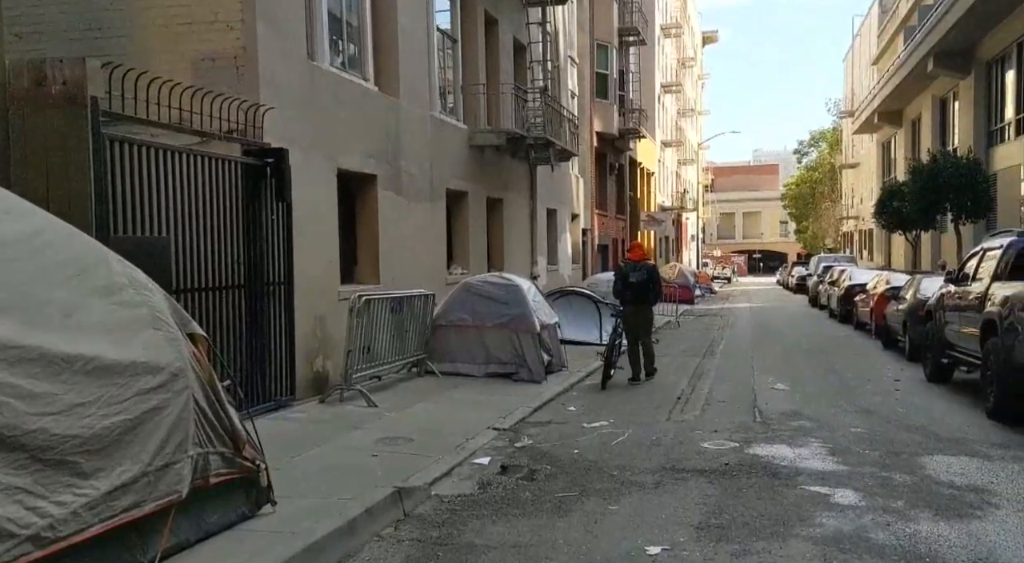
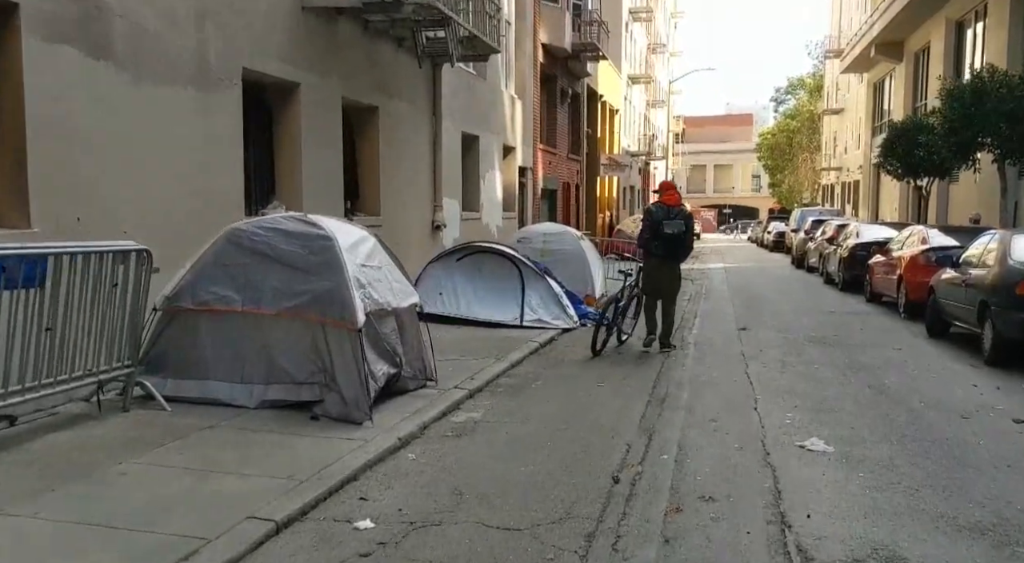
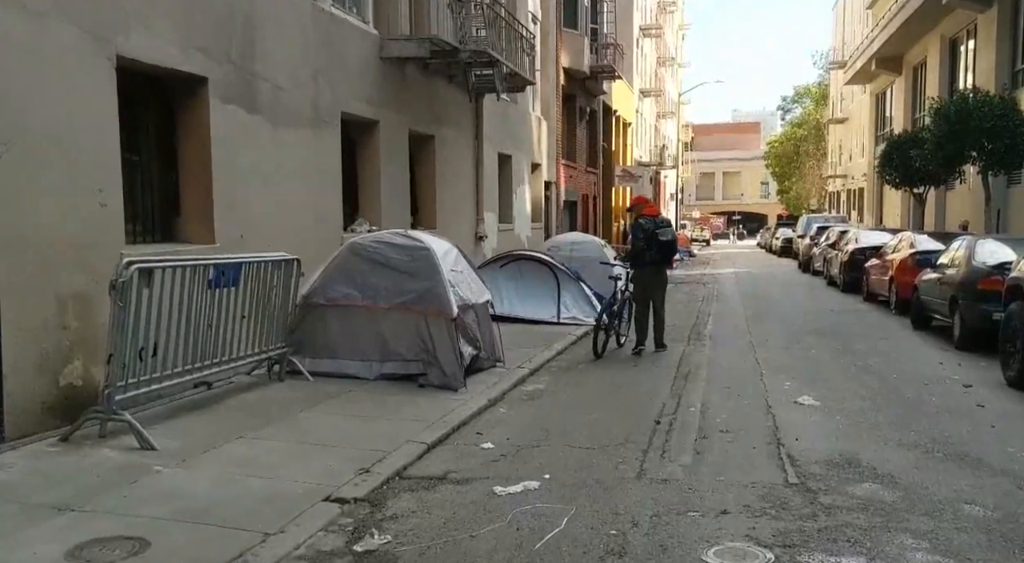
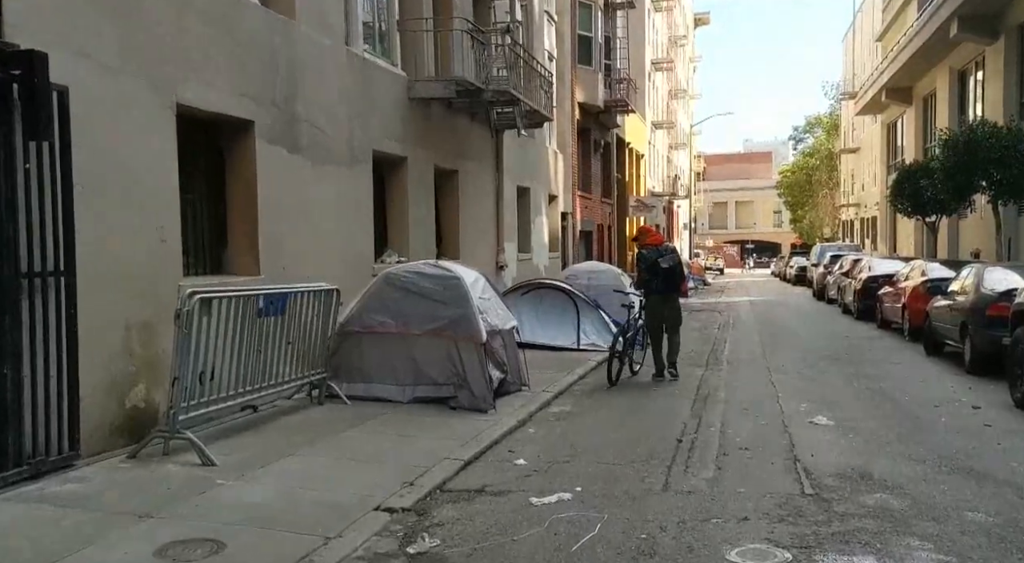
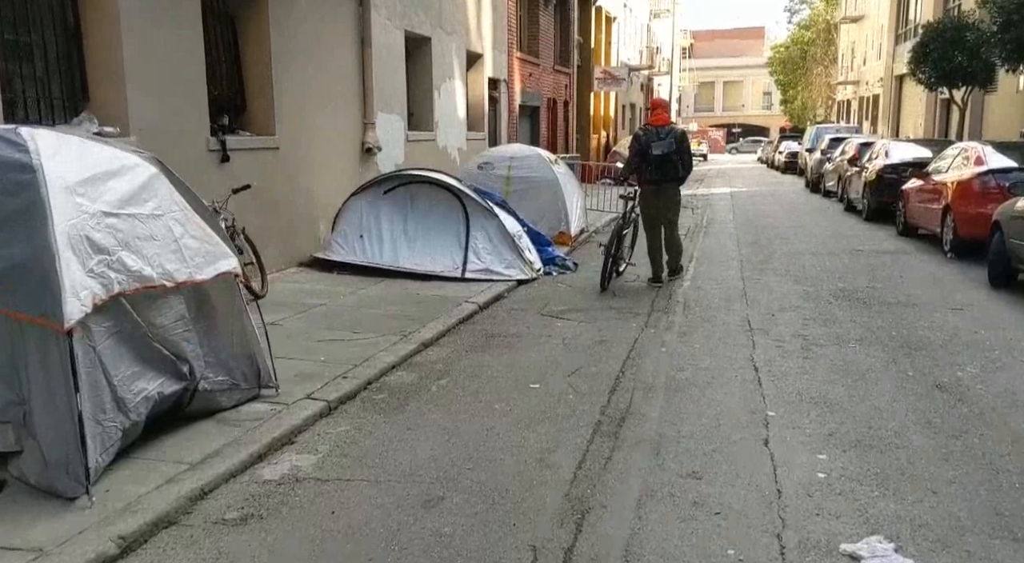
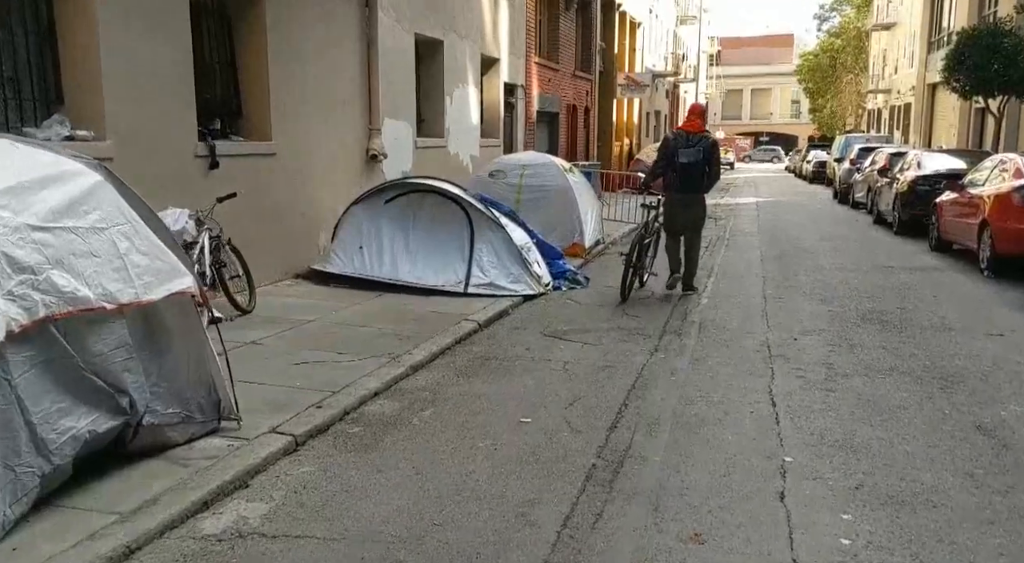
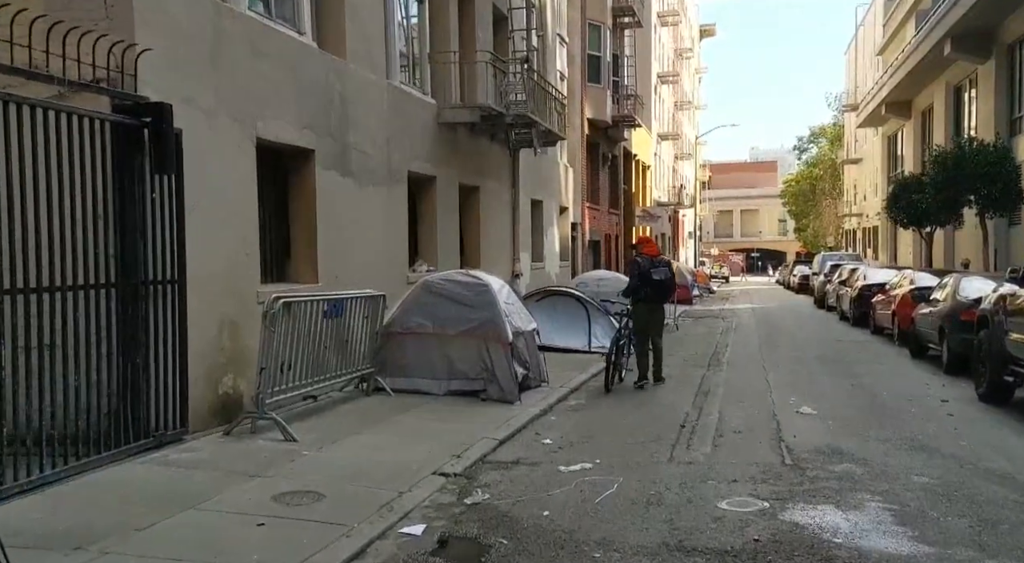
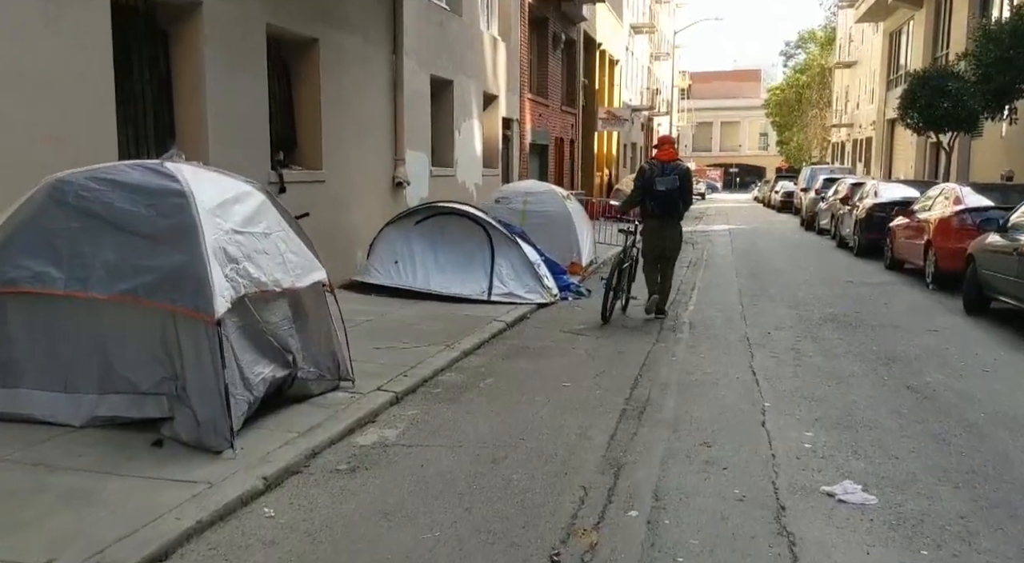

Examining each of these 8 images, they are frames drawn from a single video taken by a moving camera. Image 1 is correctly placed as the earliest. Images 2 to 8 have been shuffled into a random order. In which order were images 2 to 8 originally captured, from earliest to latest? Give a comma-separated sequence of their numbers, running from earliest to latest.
7, 4, 3, 2, 8, 5, 6
